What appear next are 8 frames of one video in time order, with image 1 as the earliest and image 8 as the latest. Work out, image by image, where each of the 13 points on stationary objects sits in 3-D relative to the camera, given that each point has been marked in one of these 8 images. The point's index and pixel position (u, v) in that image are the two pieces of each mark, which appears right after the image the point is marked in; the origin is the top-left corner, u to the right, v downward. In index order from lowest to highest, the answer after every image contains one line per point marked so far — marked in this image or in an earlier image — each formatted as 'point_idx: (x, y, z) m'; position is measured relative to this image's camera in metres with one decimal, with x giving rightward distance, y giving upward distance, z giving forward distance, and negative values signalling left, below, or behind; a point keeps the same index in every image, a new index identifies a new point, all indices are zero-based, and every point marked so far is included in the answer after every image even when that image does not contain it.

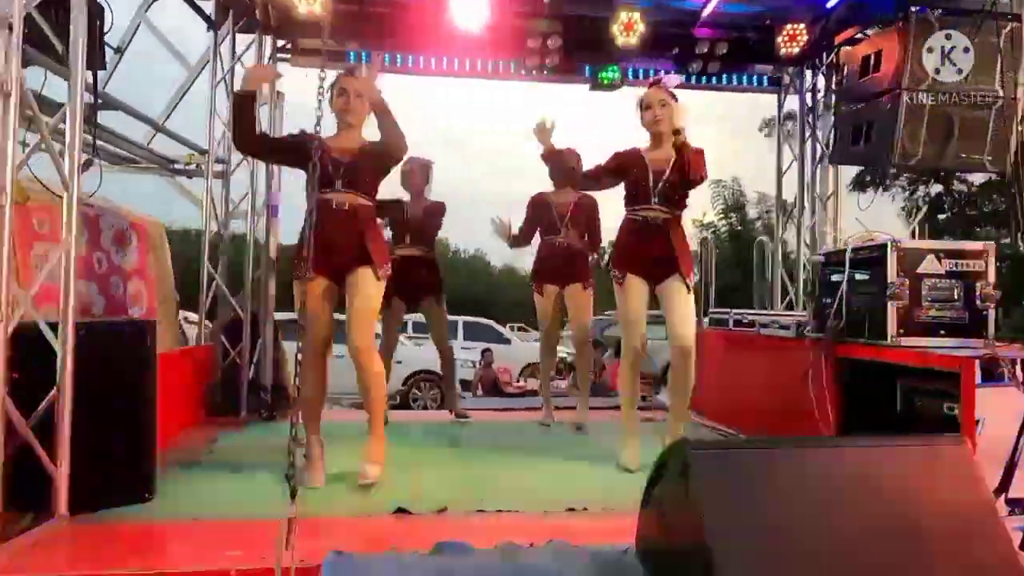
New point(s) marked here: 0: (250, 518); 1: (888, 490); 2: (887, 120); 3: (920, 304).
0: (-1.1, -1.0, +2.4) m
1: (+1.1, -0.6, +1.6) m
2: (+2.4, +1.1, +3.7) m
3: (+2.0, -0.1, +2.8) m
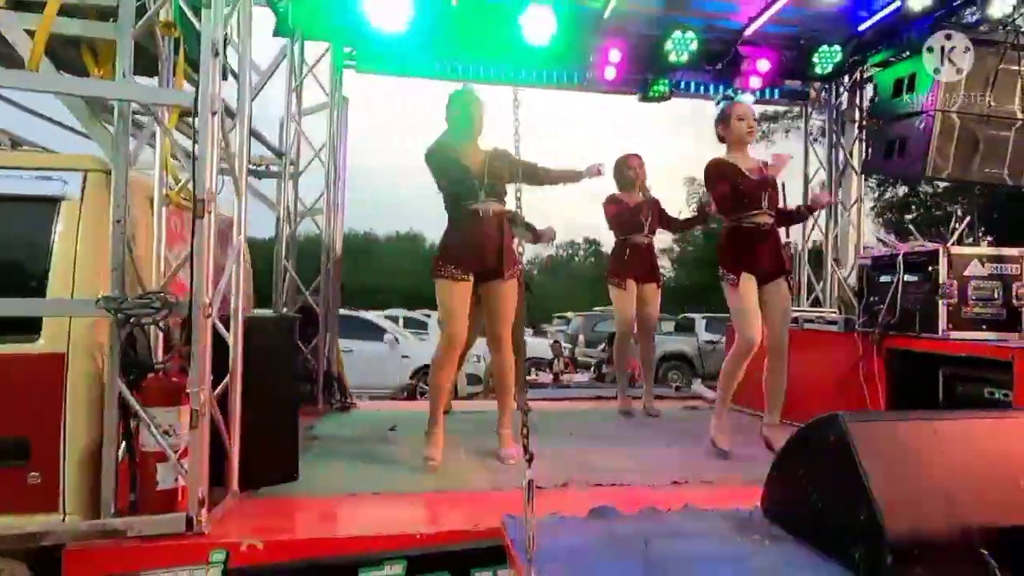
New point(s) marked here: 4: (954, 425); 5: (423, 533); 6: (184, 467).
0: (-0.5, -1.0, +2.7) m
1: (+1.7, -0.6, +1.9) m
2: (+3.0, +1.1, +4.1) m
3: (+2.6, -0.1, +3.2) m
4: (+1.5, -0.5, +2.0) m
5: (-0.4, -1.0, +2.2) m
6: (-1.3, -0.7, +2.2) m
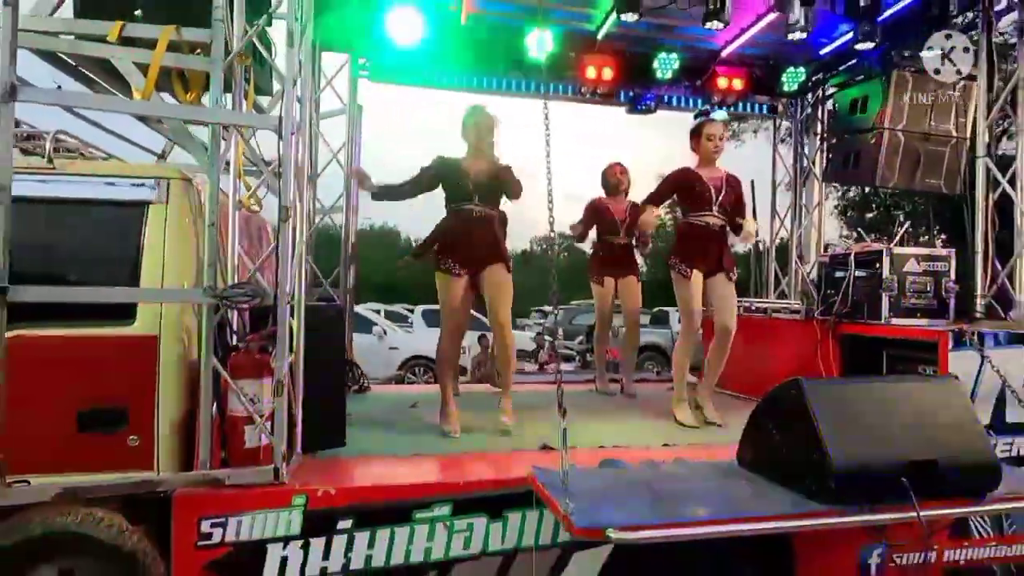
0: (-0.4, -0.9, +3.1) m
1: (+1.8, -0.5, +2.5) m
2: (+3.0, +1.1, +4.7) m
3: (+2.7, 0.0, +3.9) m
4: (+1.7, -0.4, +2.6) m
5: (-0.2, -0.9, +2.7) m
6: (-1.2, -0.7, +2.7) m
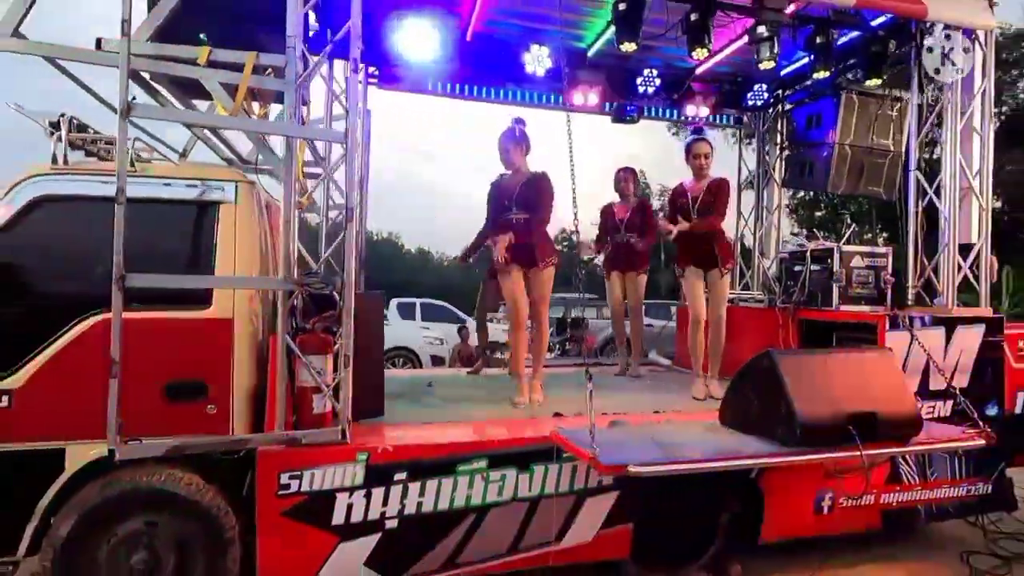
0: (-0.3, -0.9, +3.6) m
1: (+2.0, -0.5, +3.2) m
2: (+3.0, +1.2, +5.4) m
3: (+2.7, 0.0, +4.6) m
4: (+1.8, -0.4, +3.2) m
5: (-0.1, -0.9, +3.2) m
6: (-1.0, -0.6, +3.1) m
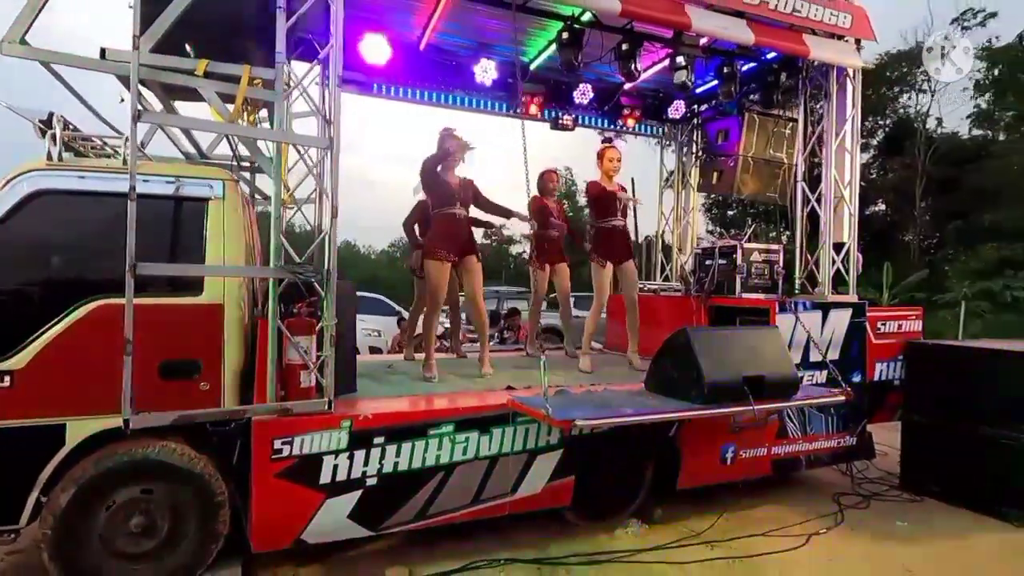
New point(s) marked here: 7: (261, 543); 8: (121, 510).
0: (-0.6, -0.8, +4.2) m
1: (+1.7, -0.4, +4.0) m
2: (+2.5, +1.3, +6.3) m
3: (+2.3, +0.1, +5.4) m
4: (+1.6, -0.3, +4.0) m
5: (-0.3, -0.8, +3.8) m
6: (-1.2, -0.5, +3.5) m
7: (-1.5, -1.5, +3.4) m
8: (-2.3, -1.3, +3.3) m
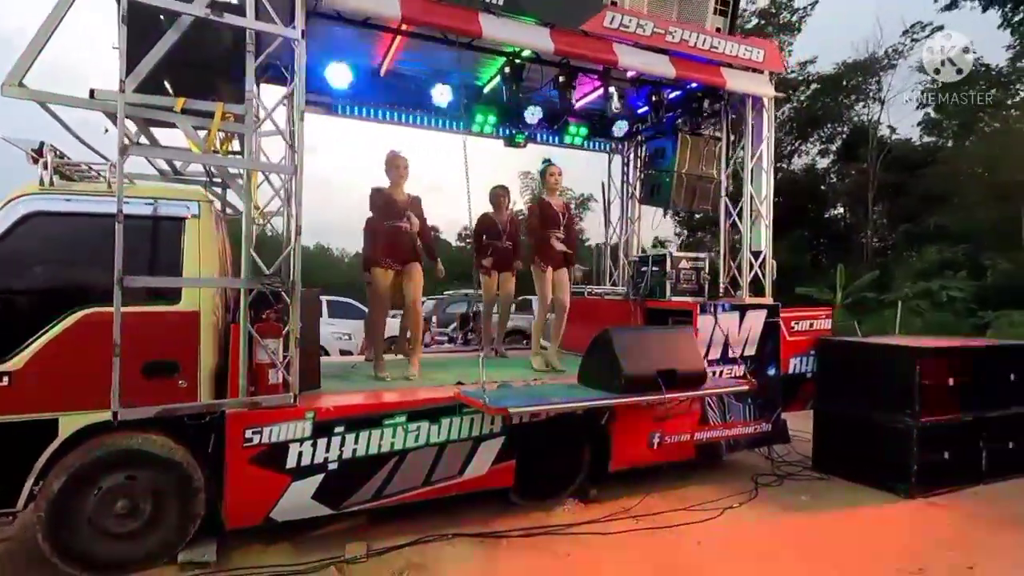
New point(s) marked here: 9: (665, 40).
0: (-1.0, -0.8, +4.7) m
1: (+1.3, -0.5, +4.6) m
2: (+1.9, +1.3, +7.0) m
3: (+1.8, +0.1, +6.1) m
4: (+1.1, -0.4, +4.6) m
5: (-0.7, -0.9, +4.3) m
6: (-1.6, -0.6, +4.0) m
7: (-1.9, -1.6, +3.9) m
8: (-2.7, -1.4, +3.8) m
9: (+1.4, +2.3, +5.3) m
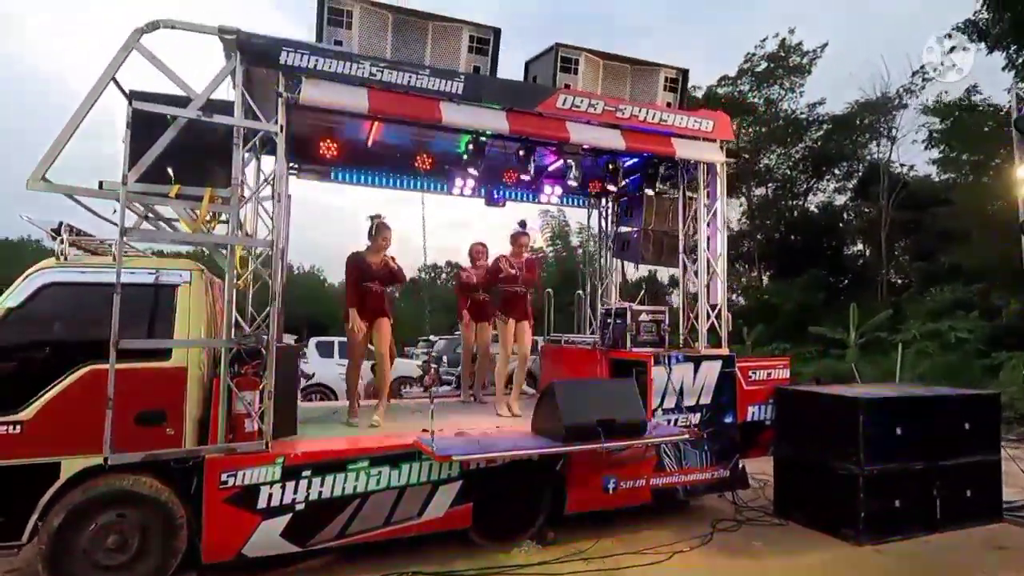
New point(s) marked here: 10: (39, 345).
0: (-1.4, -1.3, +5.1) m
1: (+0.9, -0.9, +5.0) m
2: (+1.6, +0.6, +7.4) m
3: (+1.5, -0.5, +6.5) m
4: (+0.7, -0.9, +5.0) m
5: (-1.1, -1.3, +4.8) m
6: (-2.0, -1.1, +4.5) m
7: (-2.3, -2.0, +4.3) m
8: (-3.1, -1.8, +4.3) m
9: (+1.1, +1.8, +5.8) m
10: (-3.6, -0.4, +4.3) m
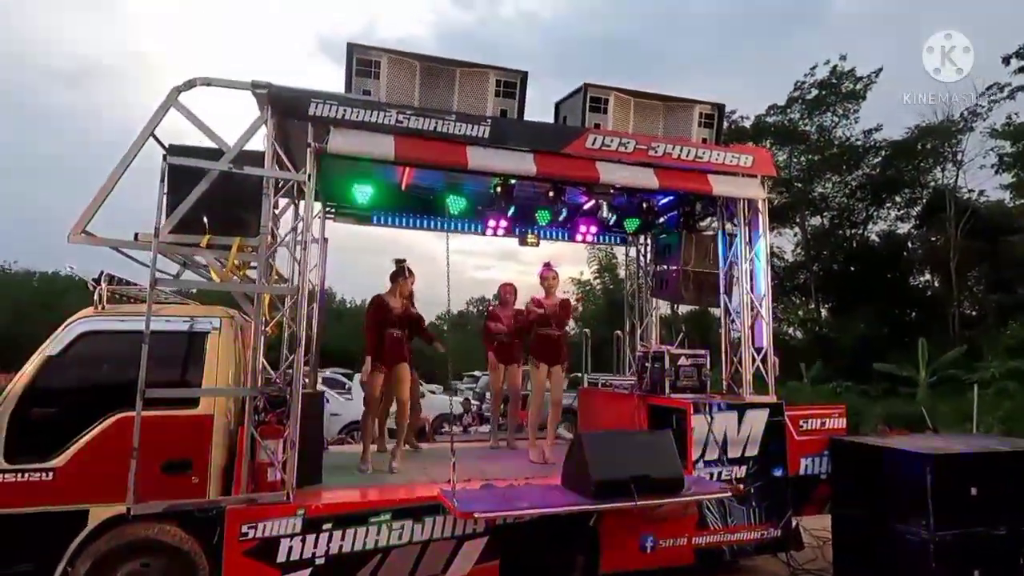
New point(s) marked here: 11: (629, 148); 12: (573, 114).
0: (-1.1, -1.8, +5.0) m
1: (+1.1, -1.3, +4.7) m
2: (+2.1, +0.1, +7.2) m
3: (+1.8, -1.0, +6.2) m
4: (+1.0, -1.2, +4.7) m
5: (-0.9, -1.7, +4.6) m
6: (-1.8, -1.4, +4.5) m
7: (-2.1, -2.4, +4.2) m
8: (-2.9, -2.2, +4.3) m
9: (+1.4, +1.3, +5.7) m
10: (-3.4, -0.8, +4.4) m
11: (+1.2, +1.4, +5.6) m
12: (+0.7, +1.9, +6.2) m
